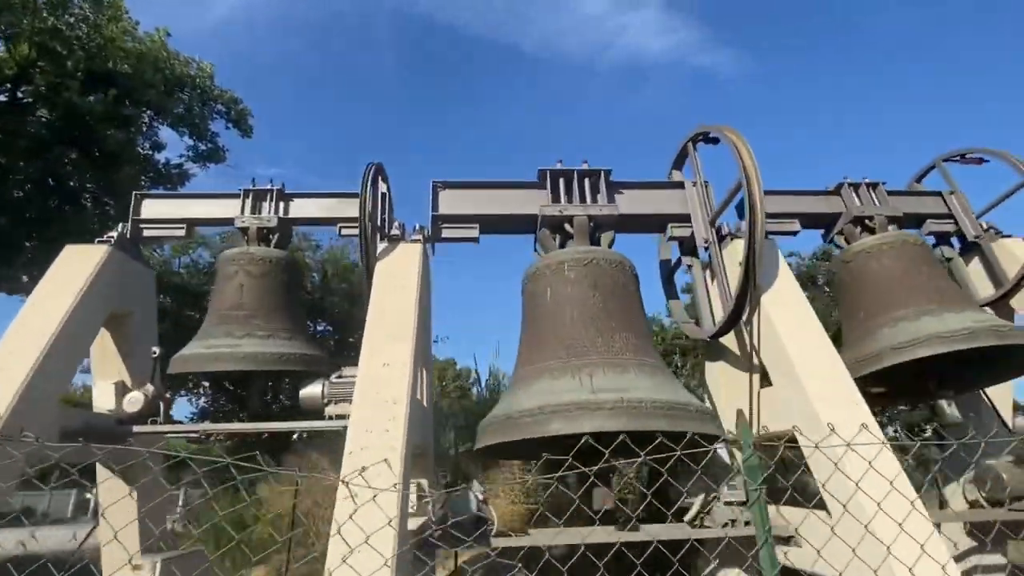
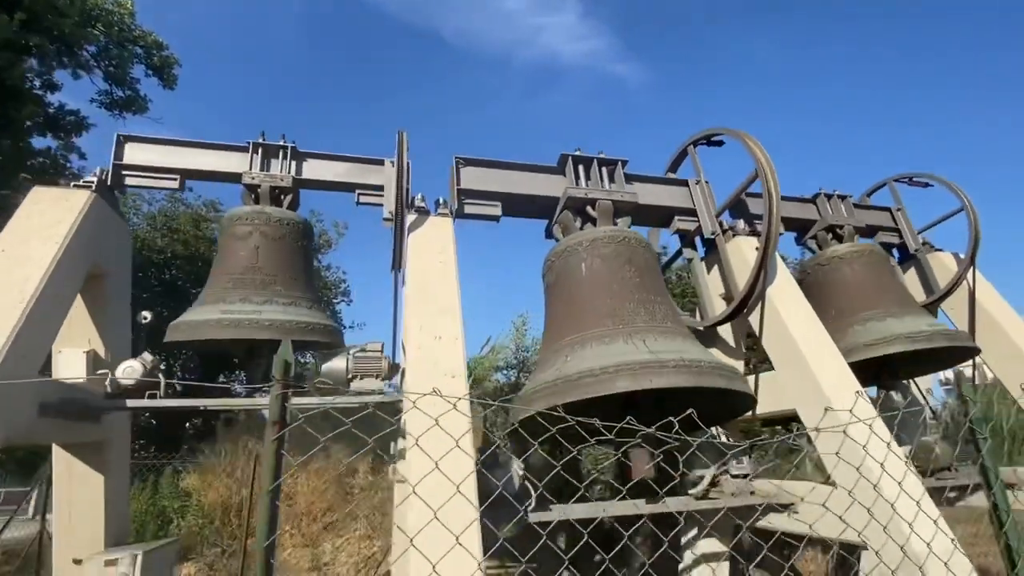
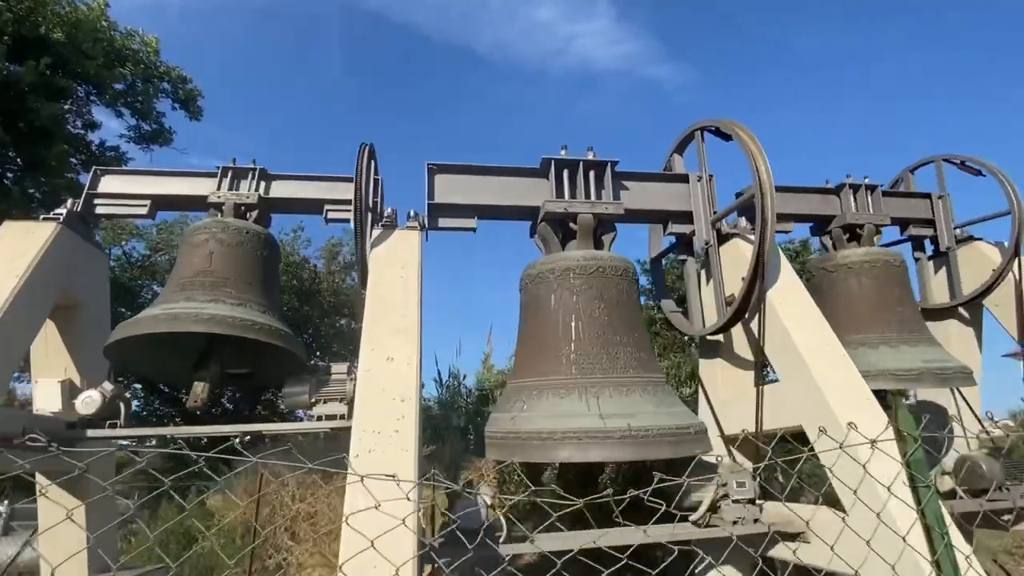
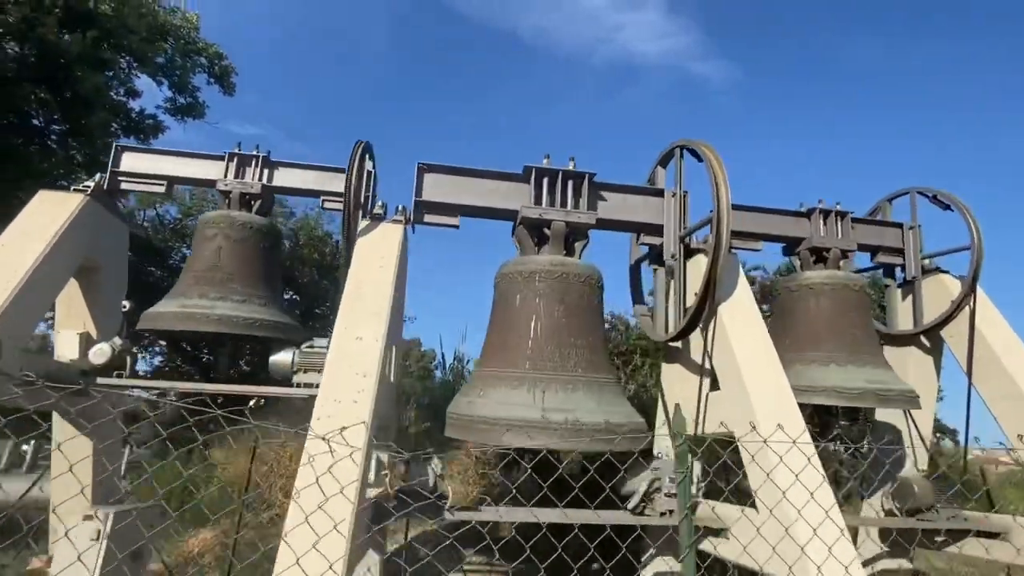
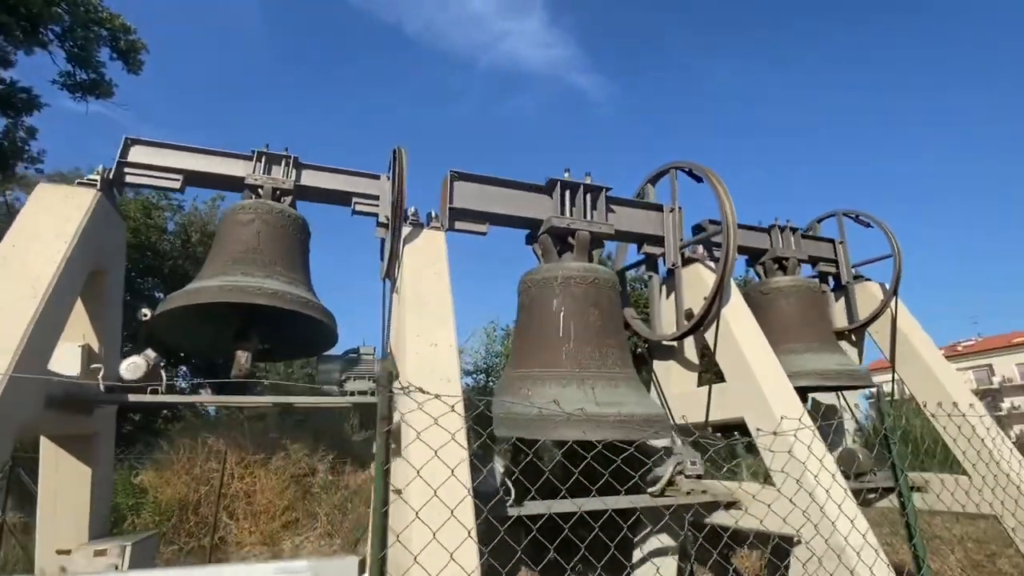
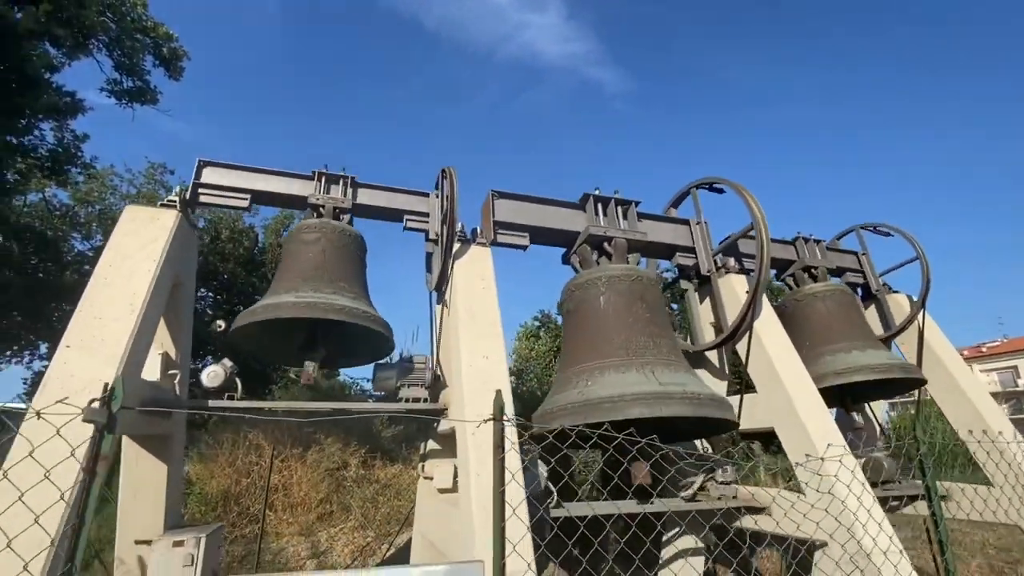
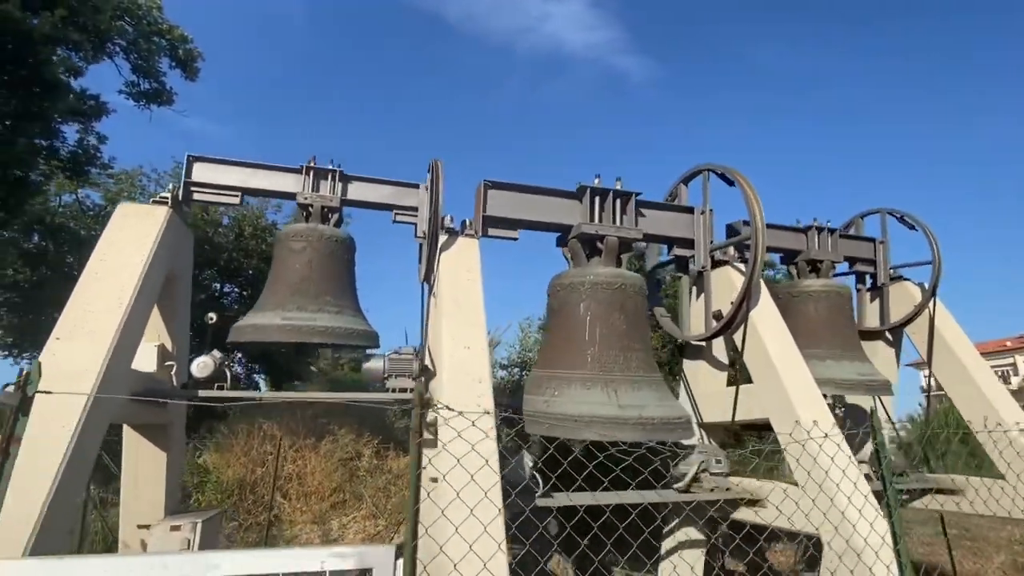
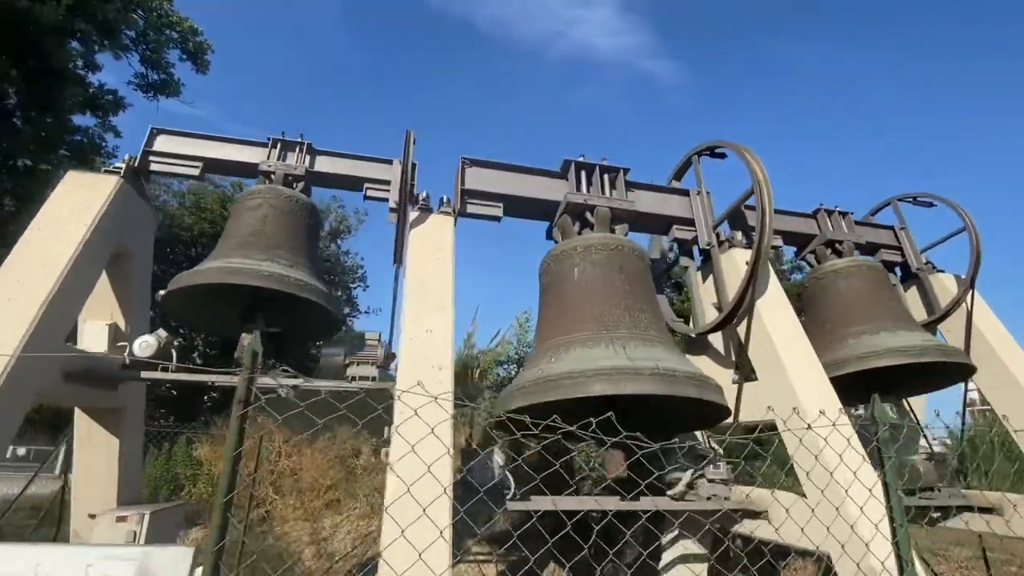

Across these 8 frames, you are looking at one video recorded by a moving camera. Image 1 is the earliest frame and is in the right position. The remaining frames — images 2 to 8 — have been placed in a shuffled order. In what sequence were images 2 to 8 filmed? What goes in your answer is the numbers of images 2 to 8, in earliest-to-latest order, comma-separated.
3, 2, 5, 6, 7, 8, 4
